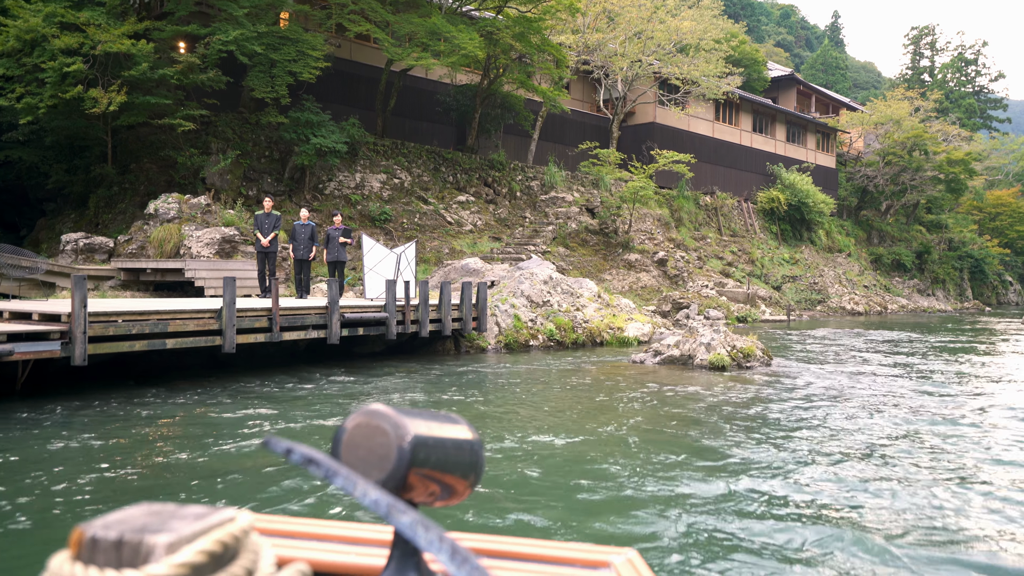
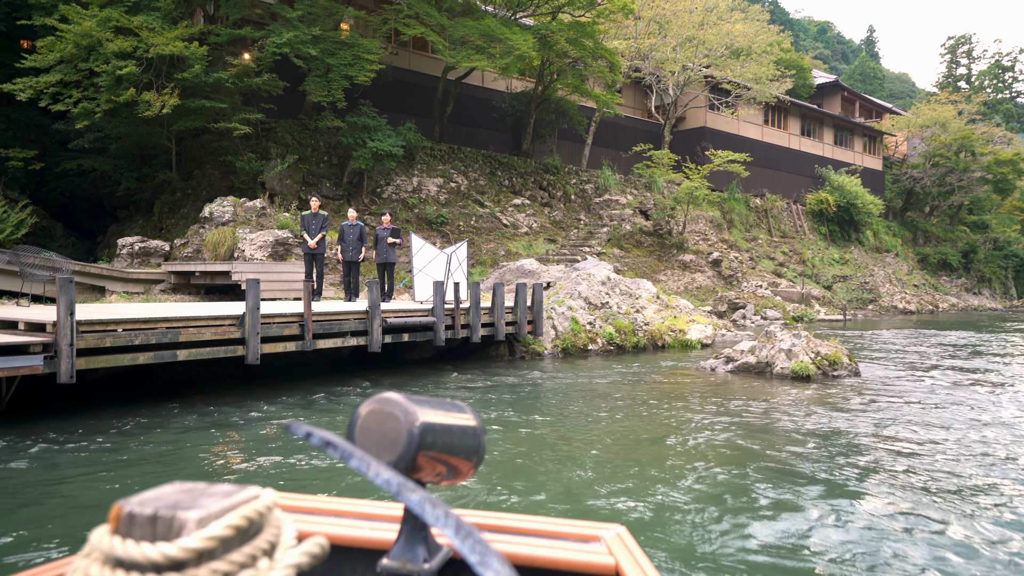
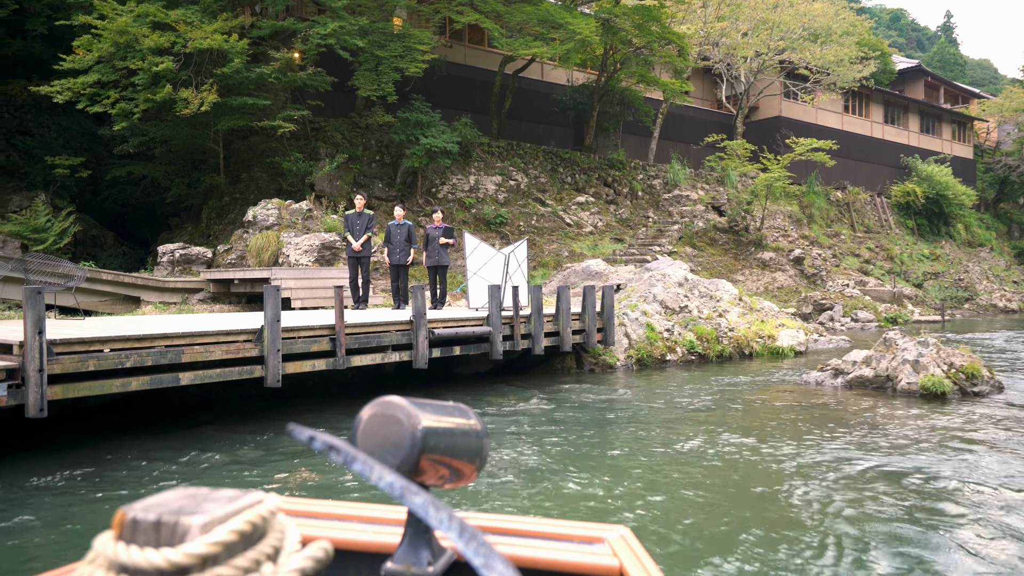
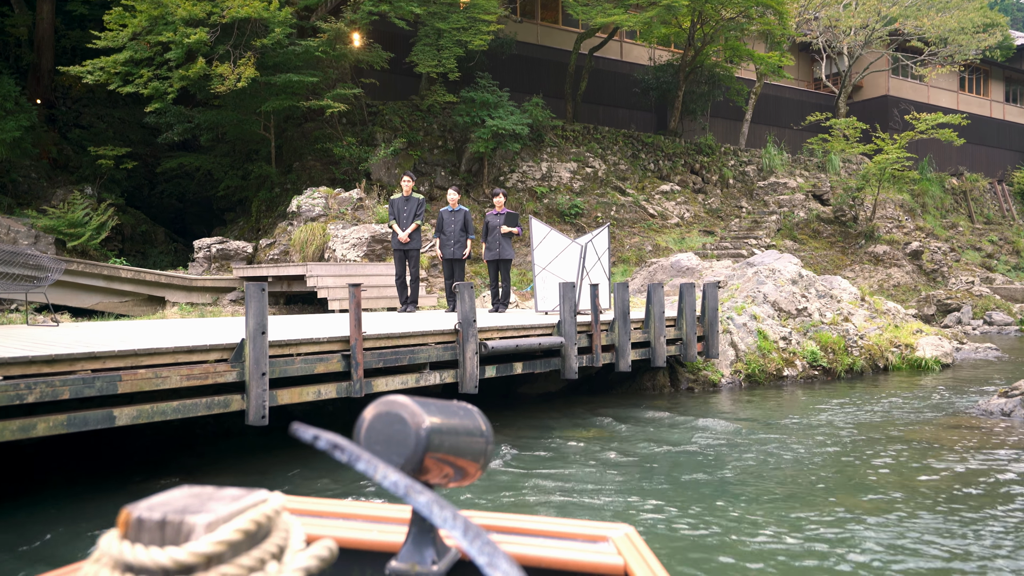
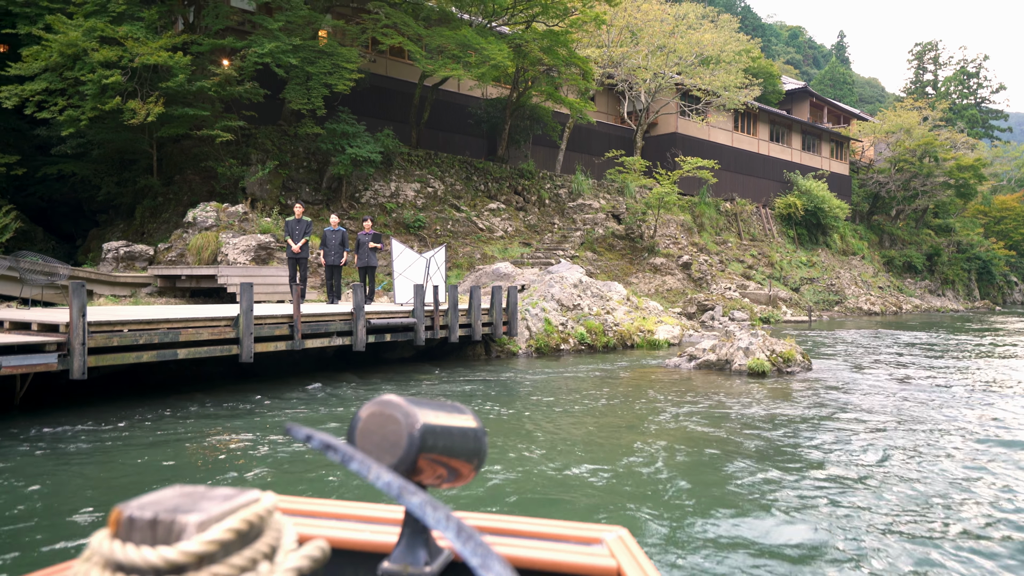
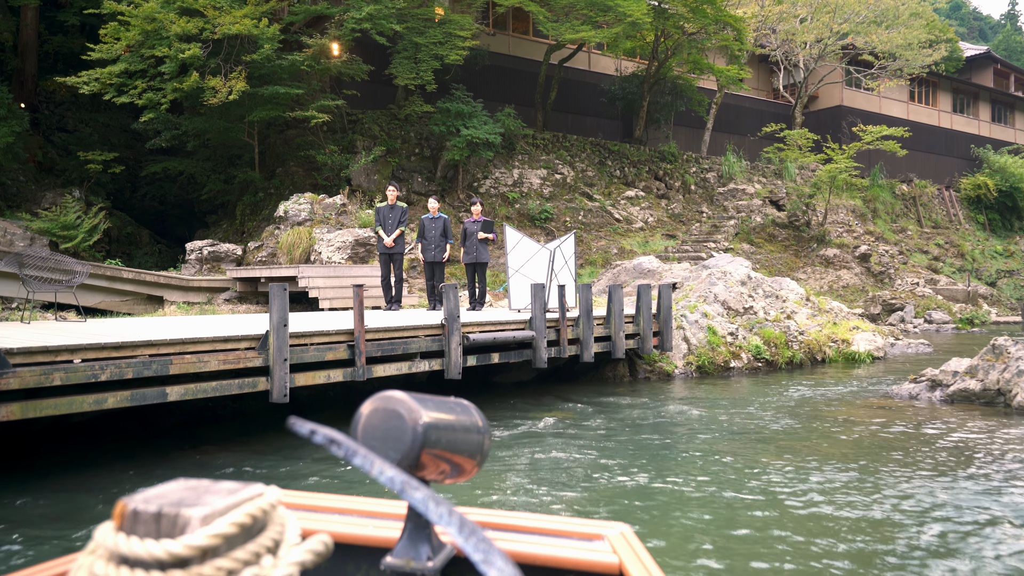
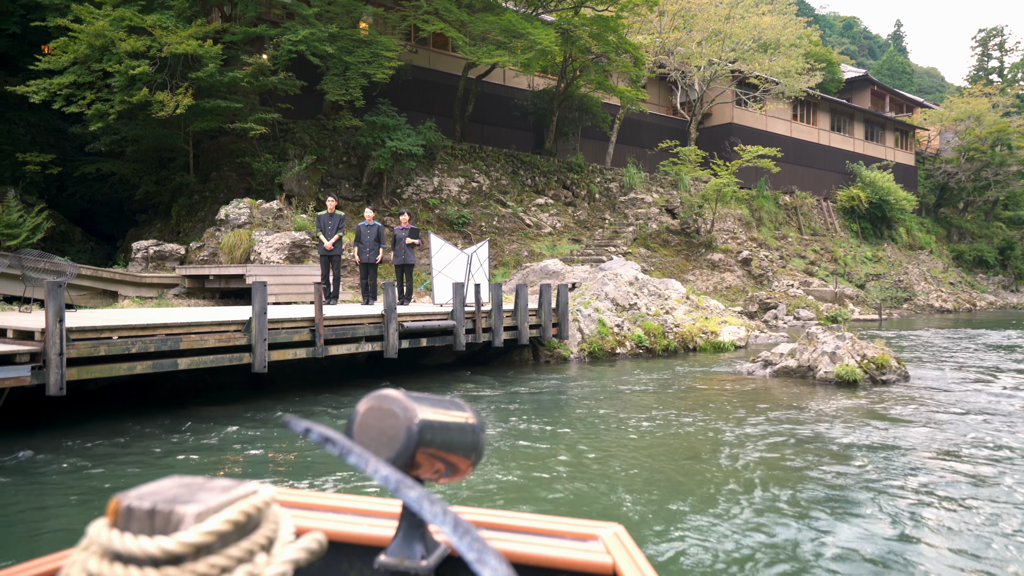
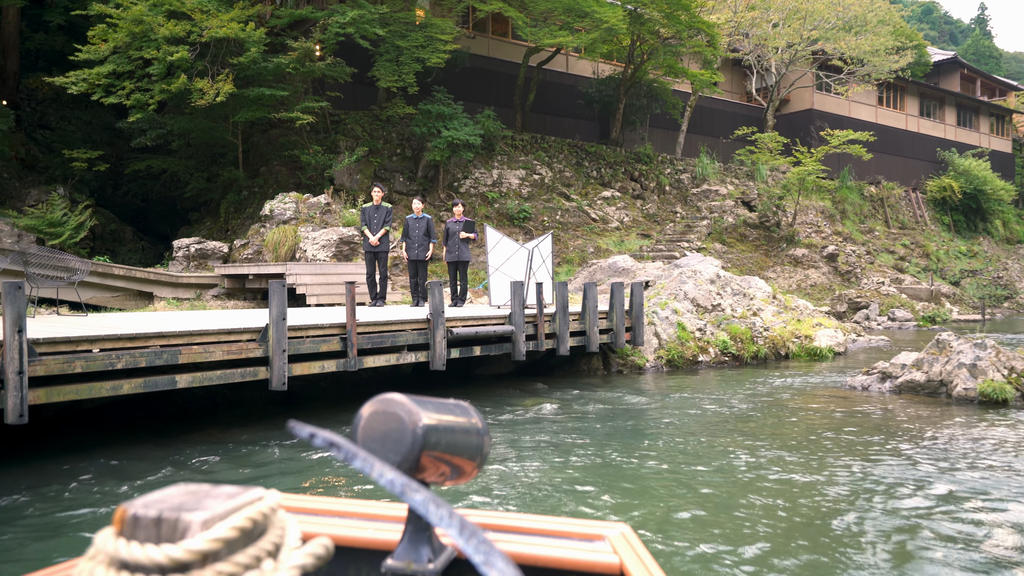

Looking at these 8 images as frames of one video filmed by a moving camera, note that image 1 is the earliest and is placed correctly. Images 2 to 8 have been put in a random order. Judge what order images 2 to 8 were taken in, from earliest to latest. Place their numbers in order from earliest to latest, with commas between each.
5, 2, 7, 3, 8, 6, 4
